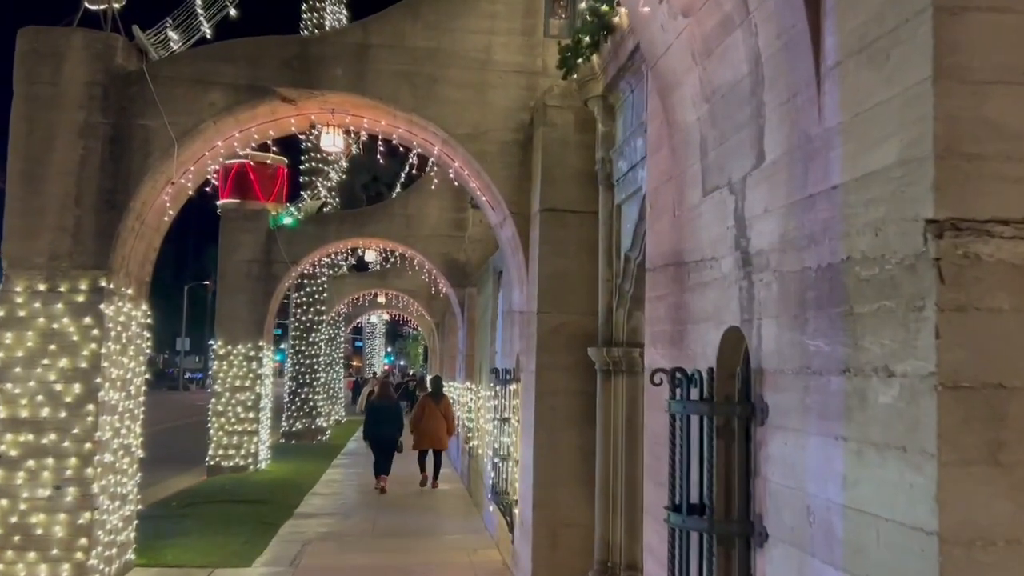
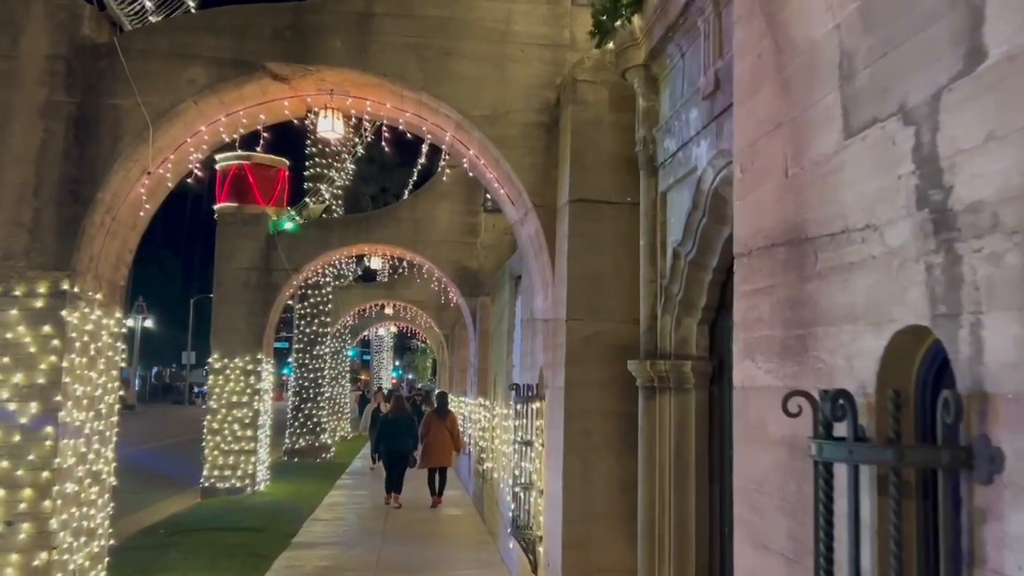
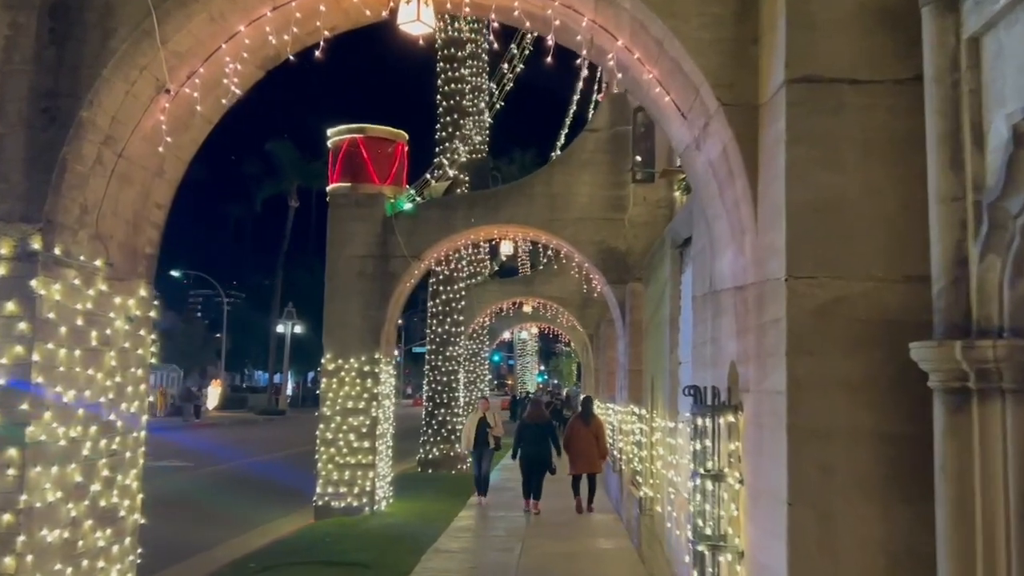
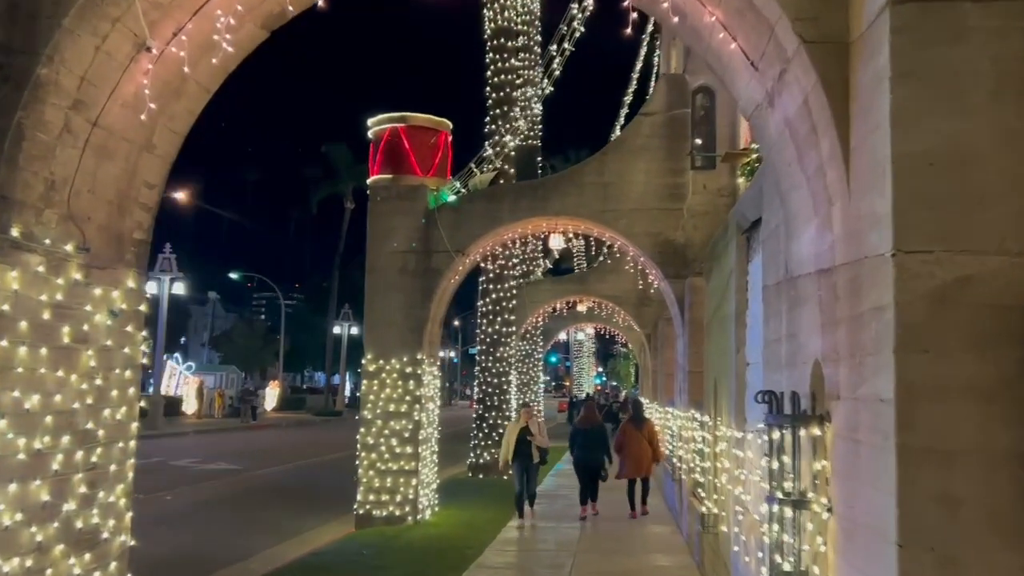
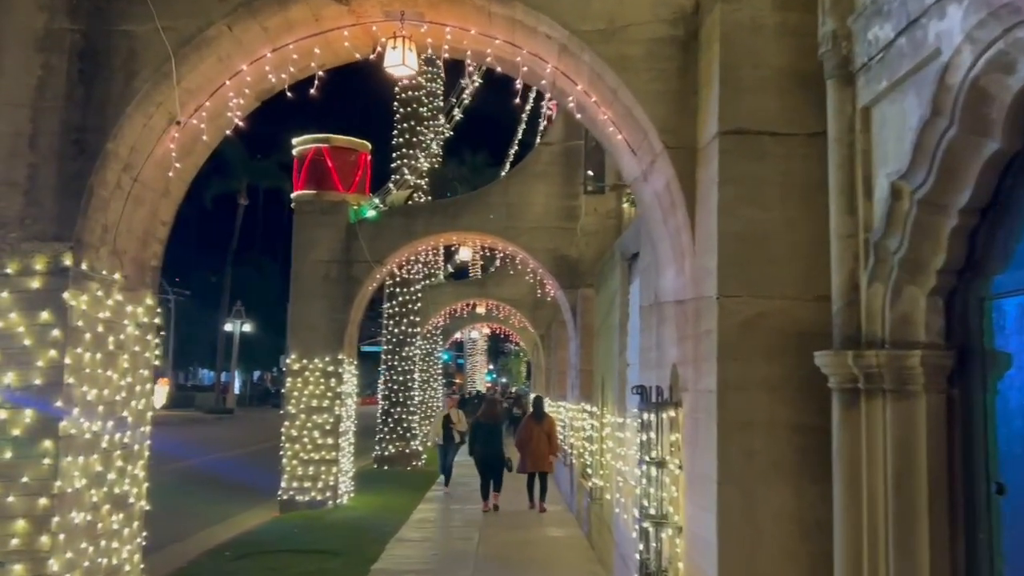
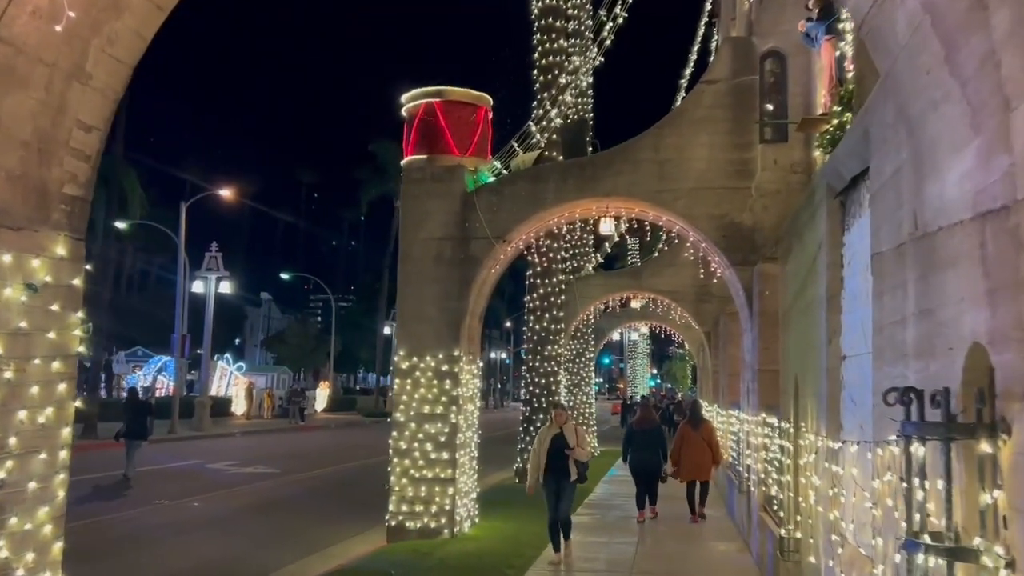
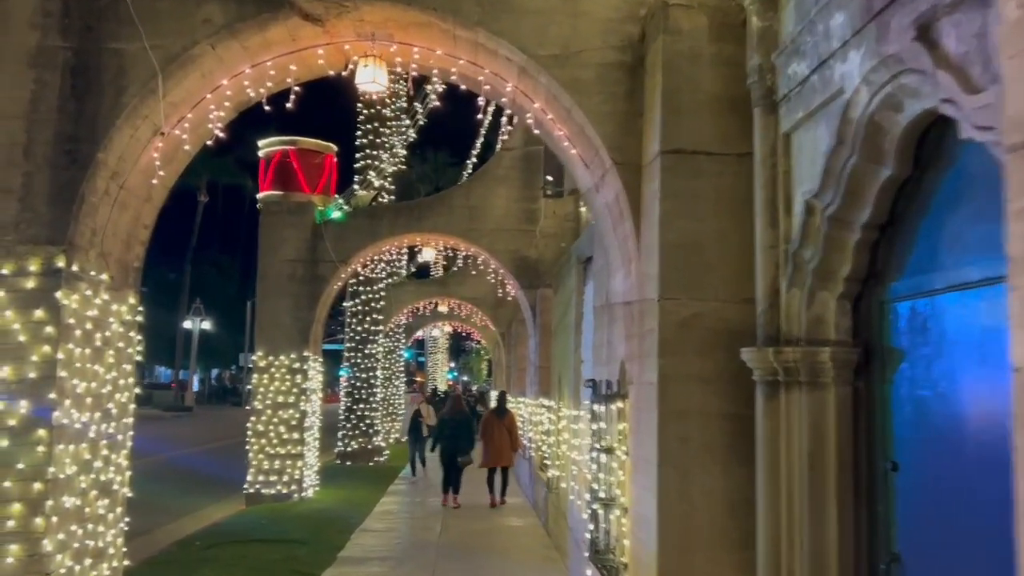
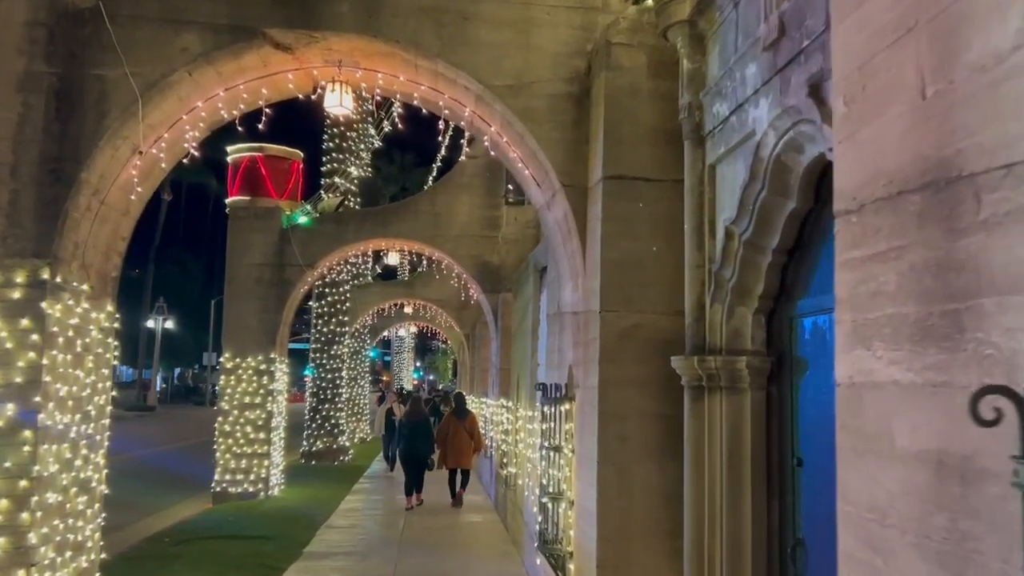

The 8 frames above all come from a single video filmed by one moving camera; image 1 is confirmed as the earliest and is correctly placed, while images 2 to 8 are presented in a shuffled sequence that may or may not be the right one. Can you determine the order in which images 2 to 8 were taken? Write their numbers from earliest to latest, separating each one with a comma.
2, 8, 7, 5, 3, 4, 6
